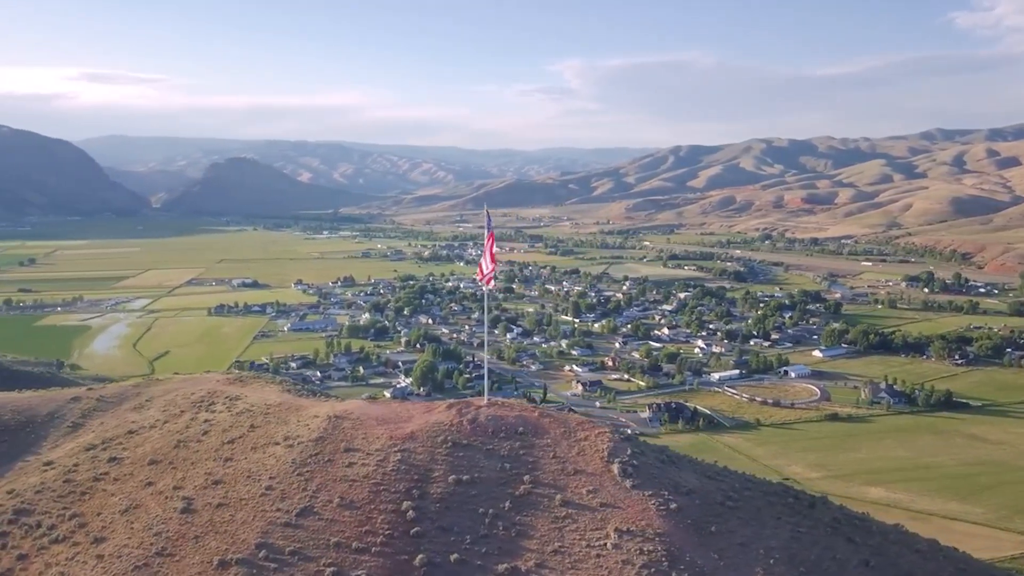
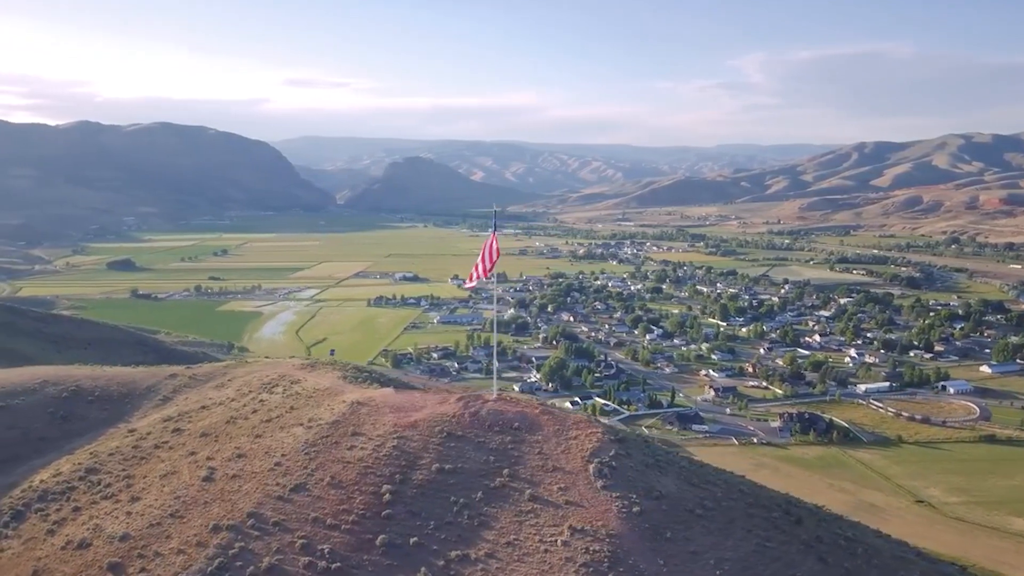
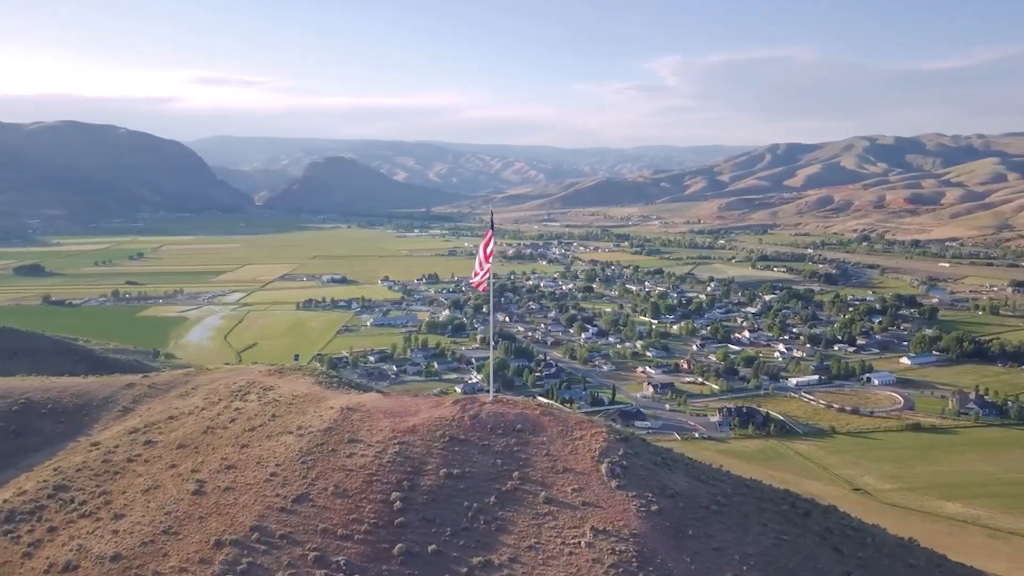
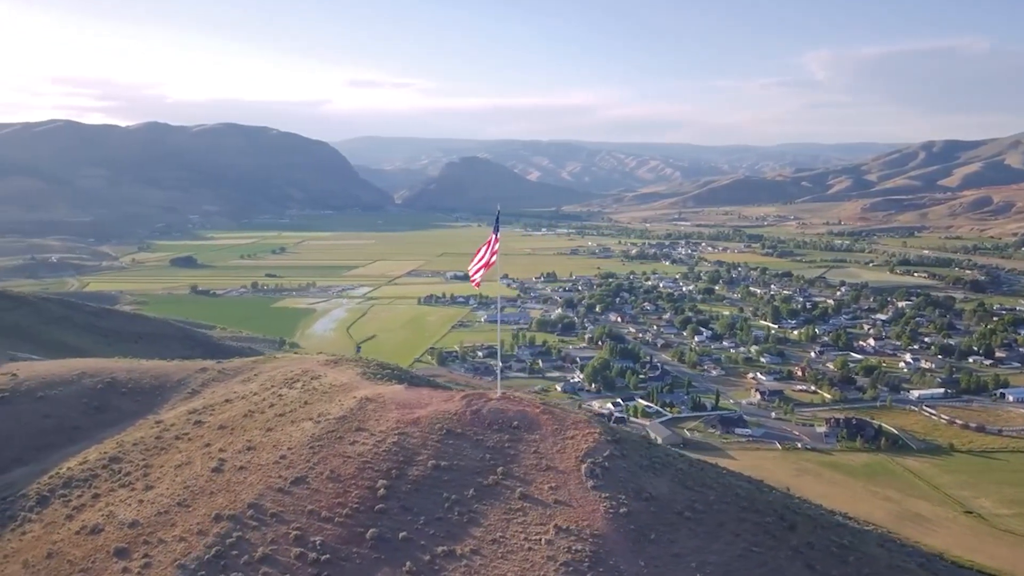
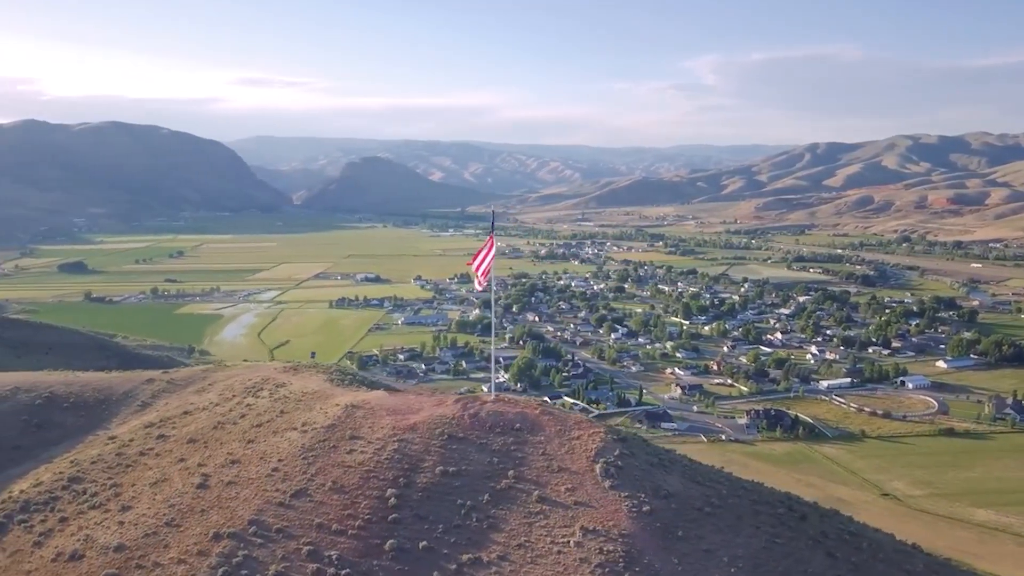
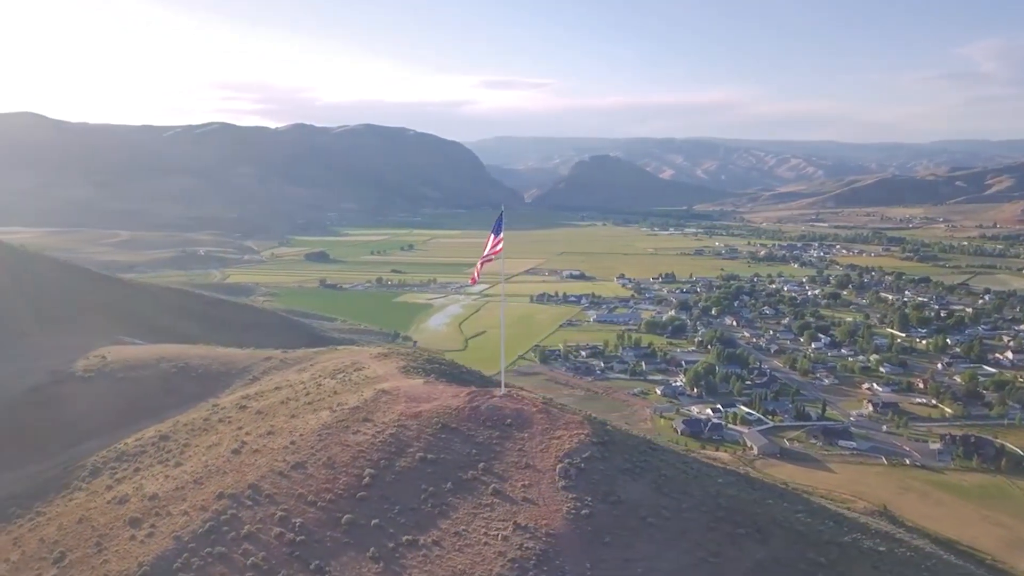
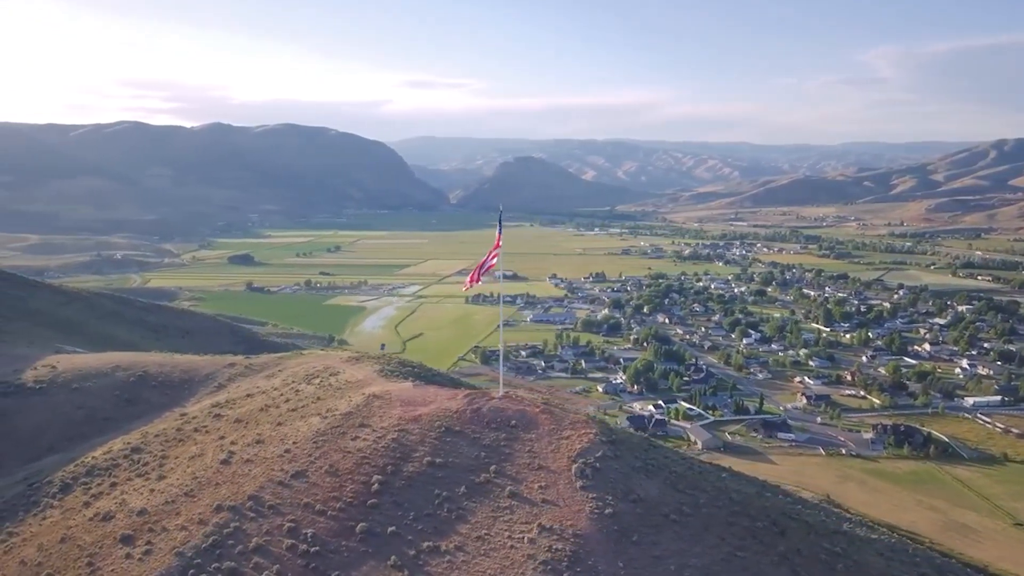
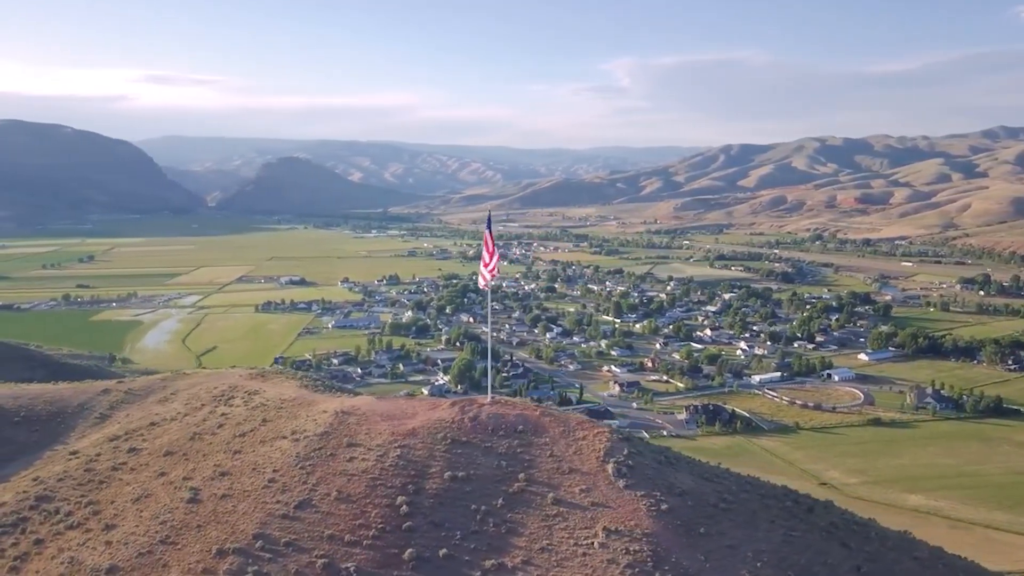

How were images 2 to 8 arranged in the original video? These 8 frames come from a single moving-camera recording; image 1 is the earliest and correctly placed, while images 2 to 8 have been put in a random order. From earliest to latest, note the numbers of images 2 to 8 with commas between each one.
8, 3, 5, 2, 4, 7, 6
